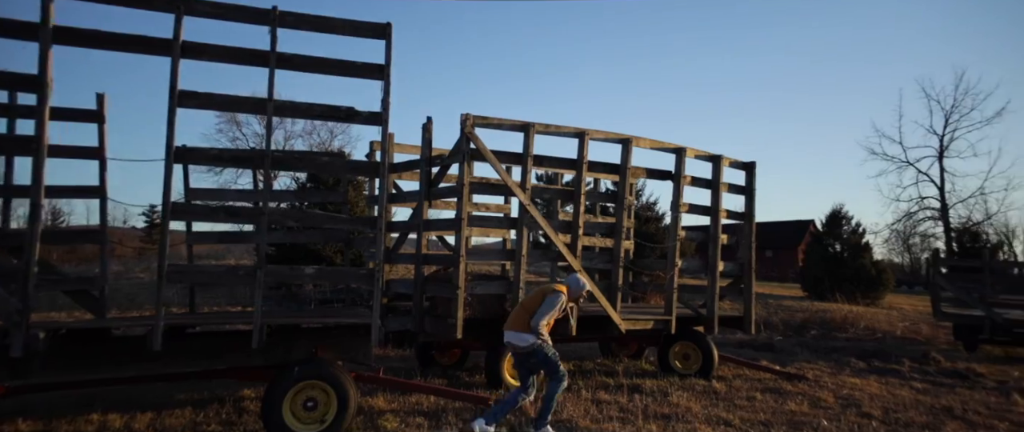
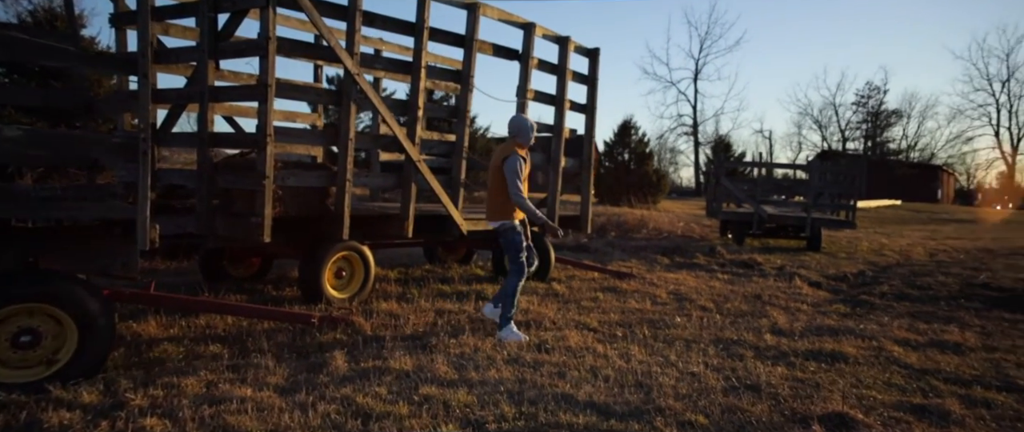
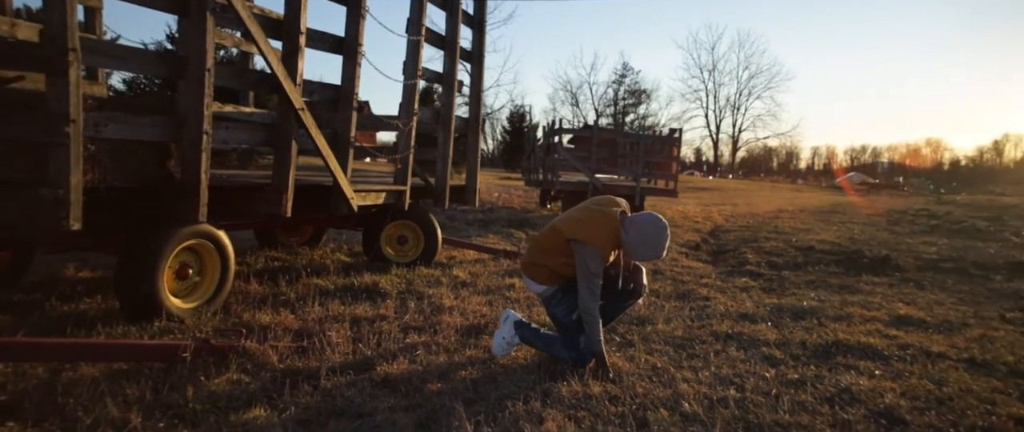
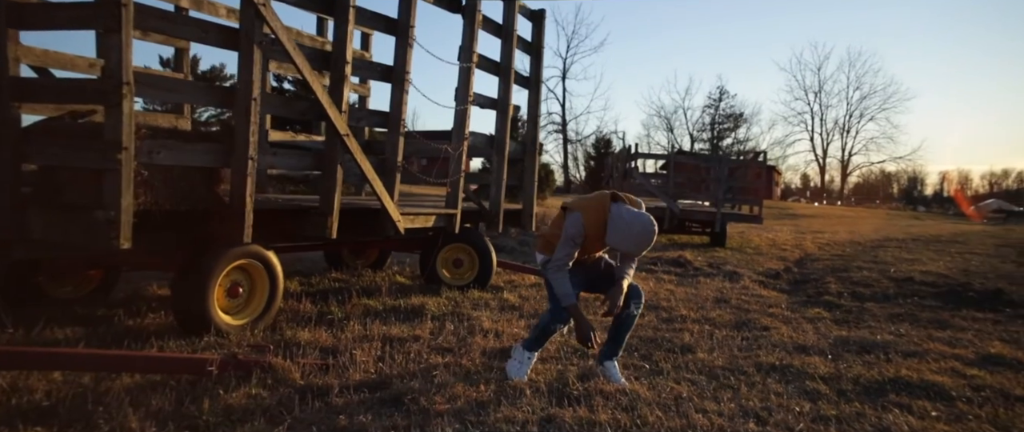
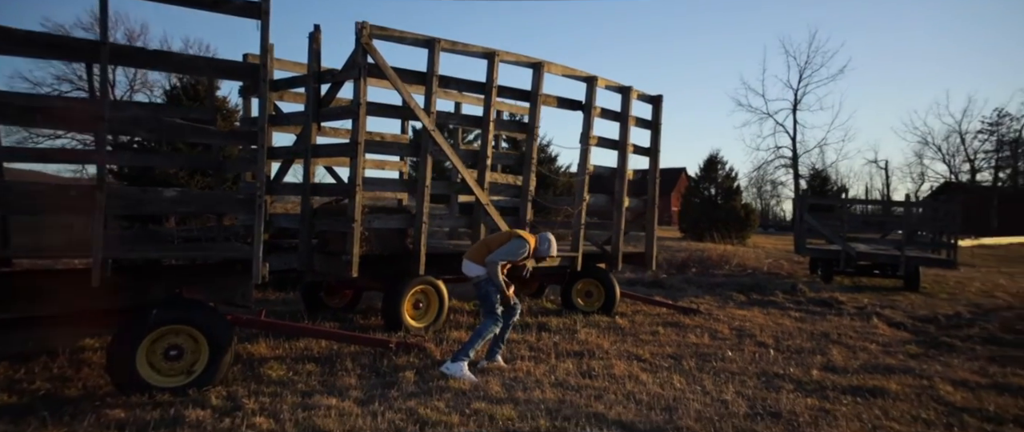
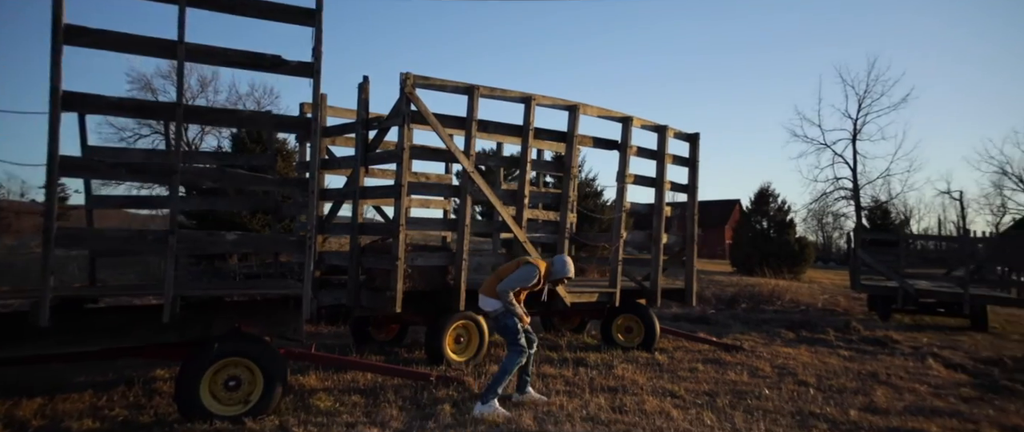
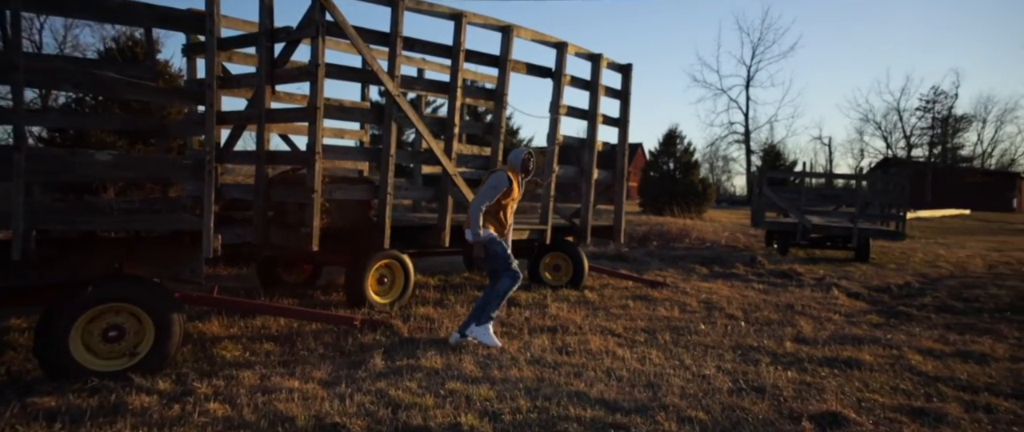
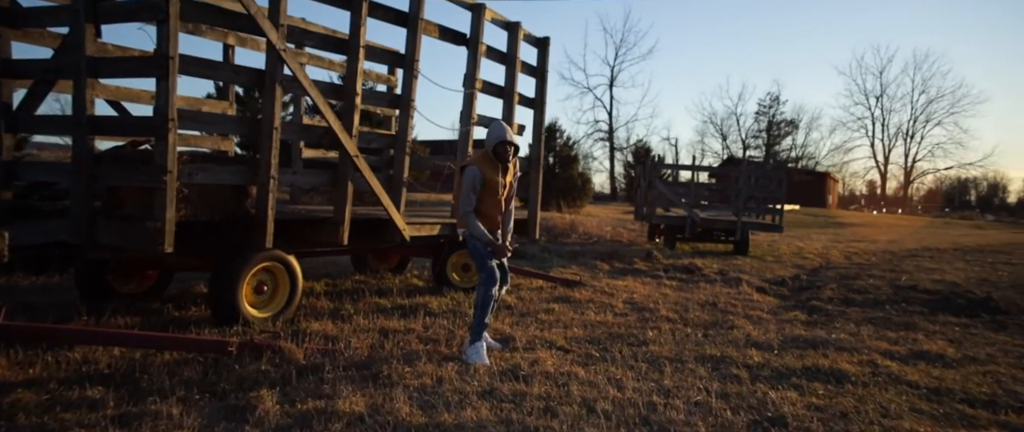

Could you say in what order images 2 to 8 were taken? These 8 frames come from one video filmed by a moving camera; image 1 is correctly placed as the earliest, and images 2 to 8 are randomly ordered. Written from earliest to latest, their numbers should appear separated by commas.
6, 5, 7, 2, 8, 4, 3
